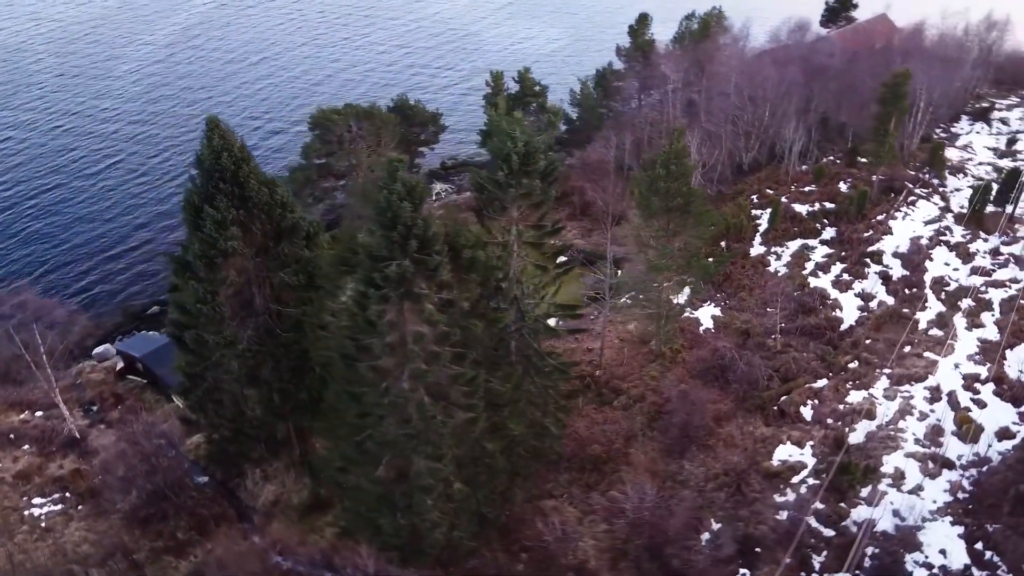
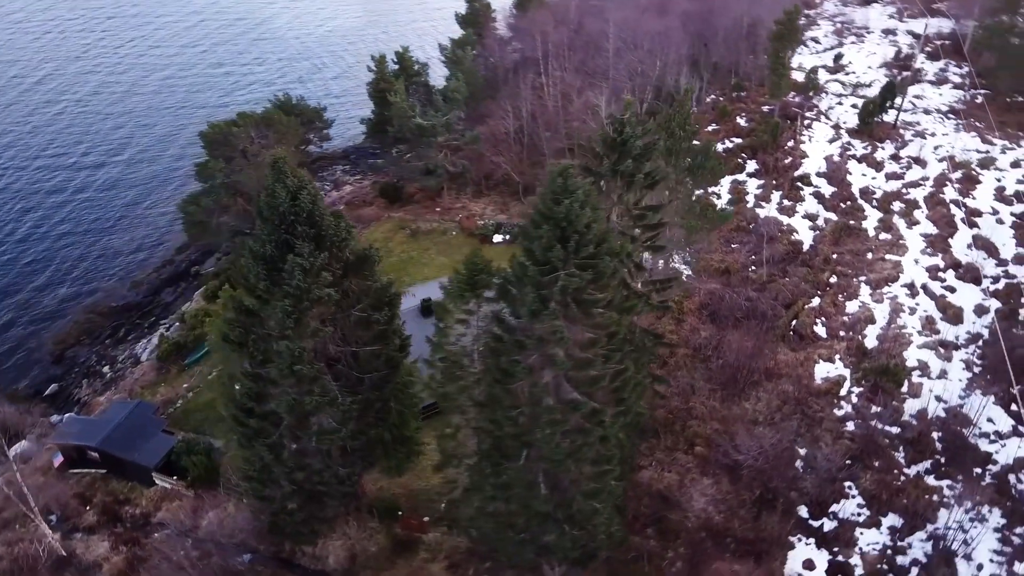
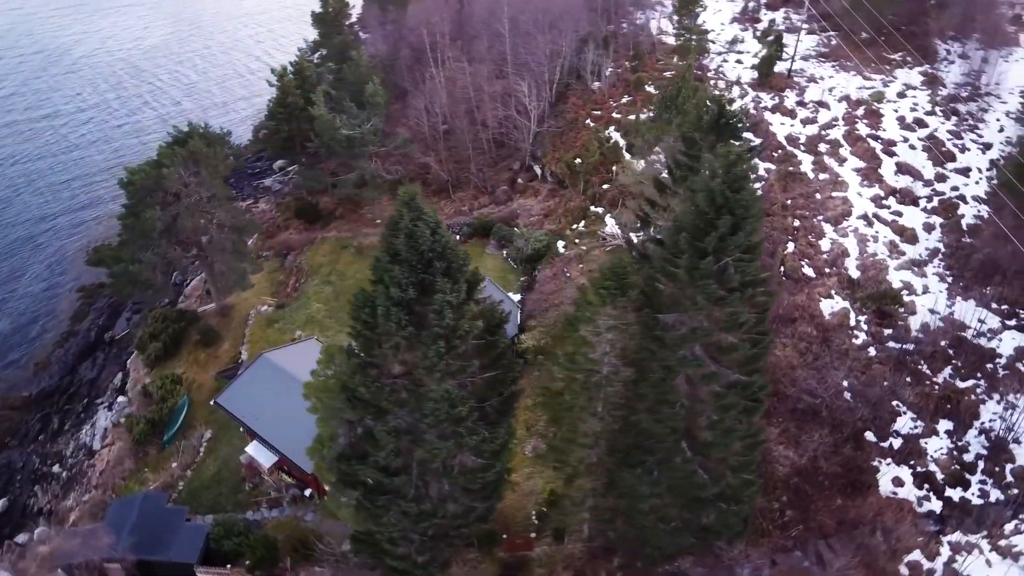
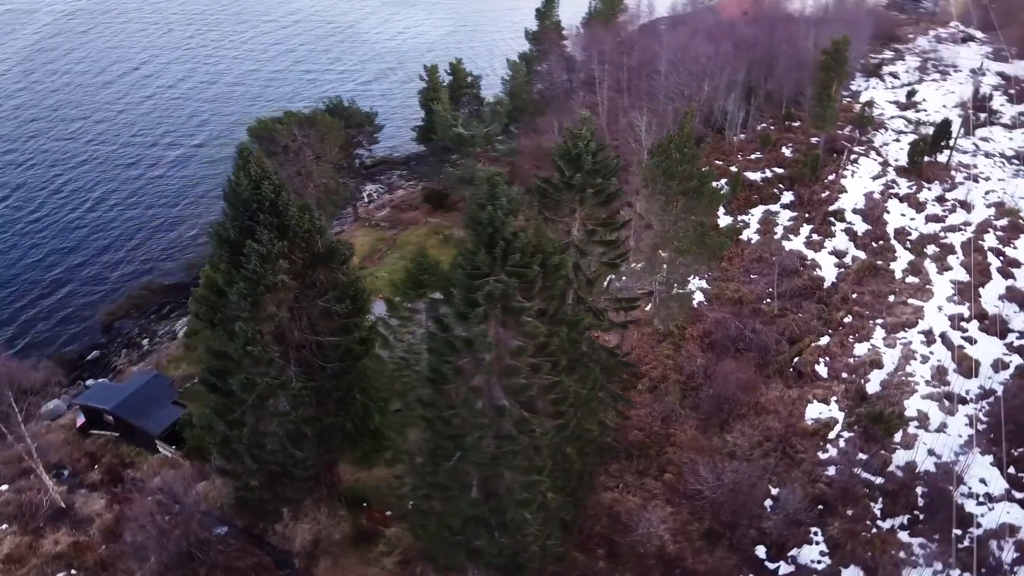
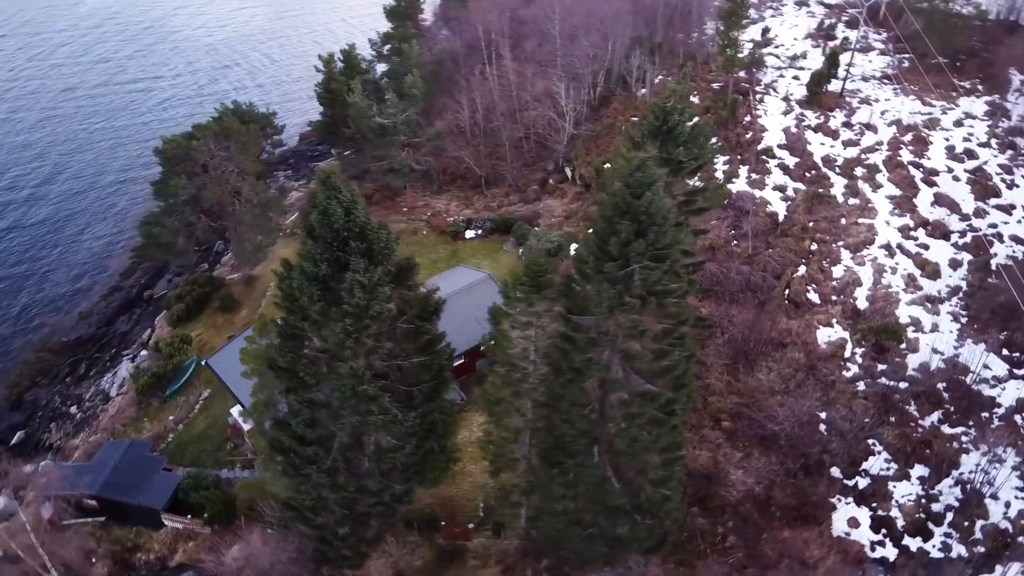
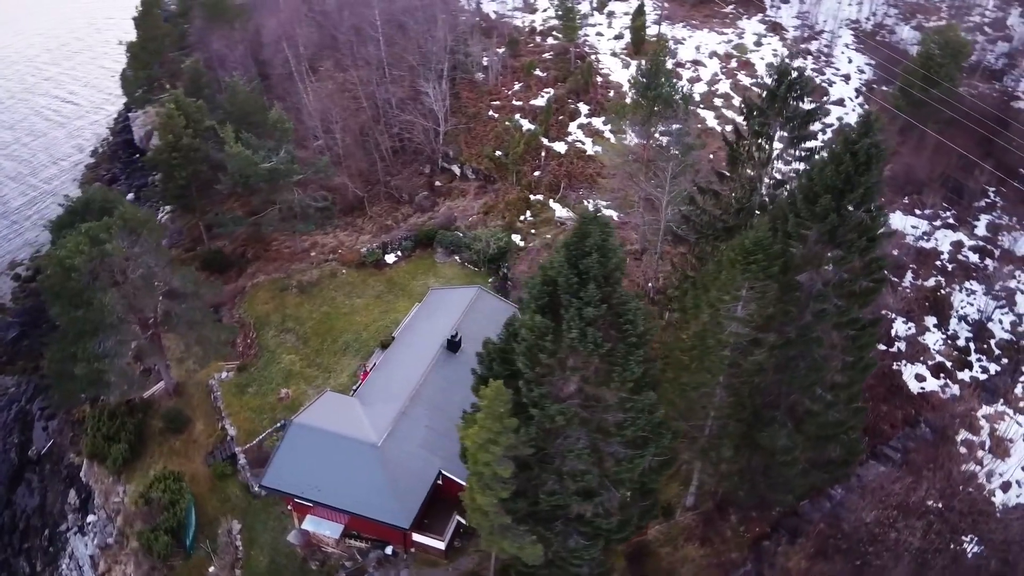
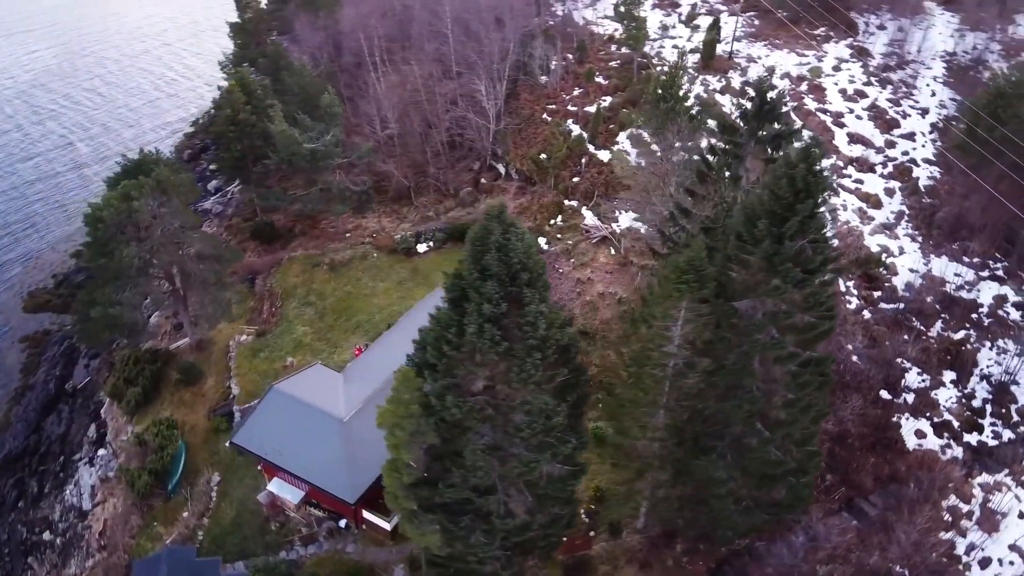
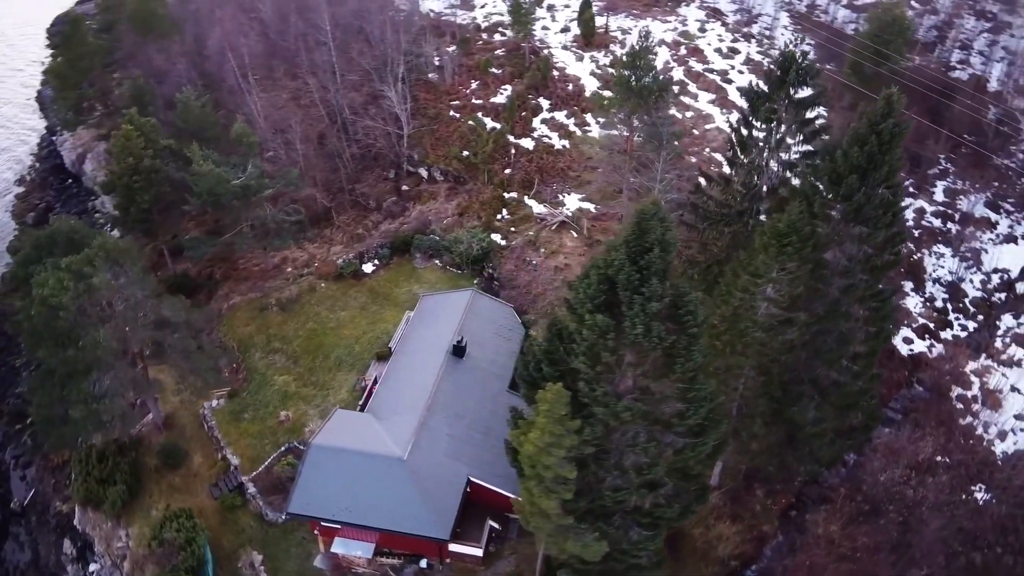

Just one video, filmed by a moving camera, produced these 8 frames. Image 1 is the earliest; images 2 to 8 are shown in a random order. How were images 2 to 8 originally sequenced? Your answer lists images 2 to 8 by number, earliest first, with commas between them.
4, 2, 5, 3, 7, 6, 8
